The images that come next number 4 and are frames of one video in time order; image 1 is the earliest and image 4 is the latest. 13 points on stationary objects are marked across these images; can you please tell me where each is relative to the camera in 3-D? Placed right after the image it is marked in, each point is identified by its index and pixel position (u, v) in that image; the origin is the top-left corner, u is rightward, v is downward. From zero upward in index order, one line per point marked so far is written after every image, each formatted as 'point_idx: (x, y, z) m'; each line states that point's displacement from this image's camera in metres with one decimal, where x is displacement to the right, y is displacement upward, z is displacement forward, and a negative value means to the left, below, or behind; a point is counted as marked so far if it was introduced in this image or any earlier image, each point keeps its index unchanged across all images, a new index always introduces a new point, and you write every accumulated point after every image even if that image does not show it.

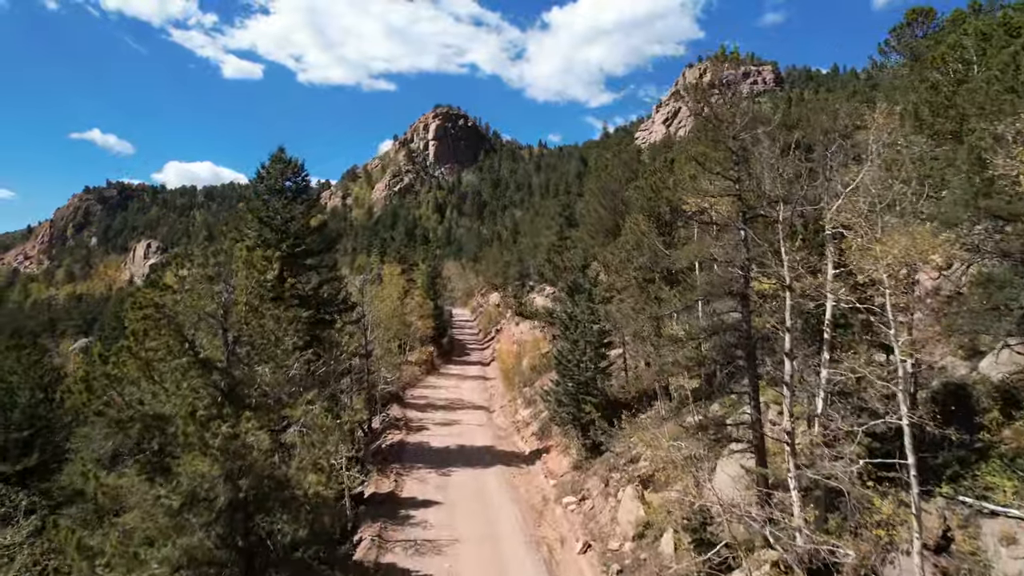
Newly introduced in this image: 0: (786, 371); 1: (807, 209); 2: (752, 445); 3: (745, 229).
0: (+4.7, -1.4, +11.5) m
1: (+5.2, +1.4, +11.9) m
2: (+4.4, -2.9, +12.2) m
3: (+4.3, +1.1, +12.3) m
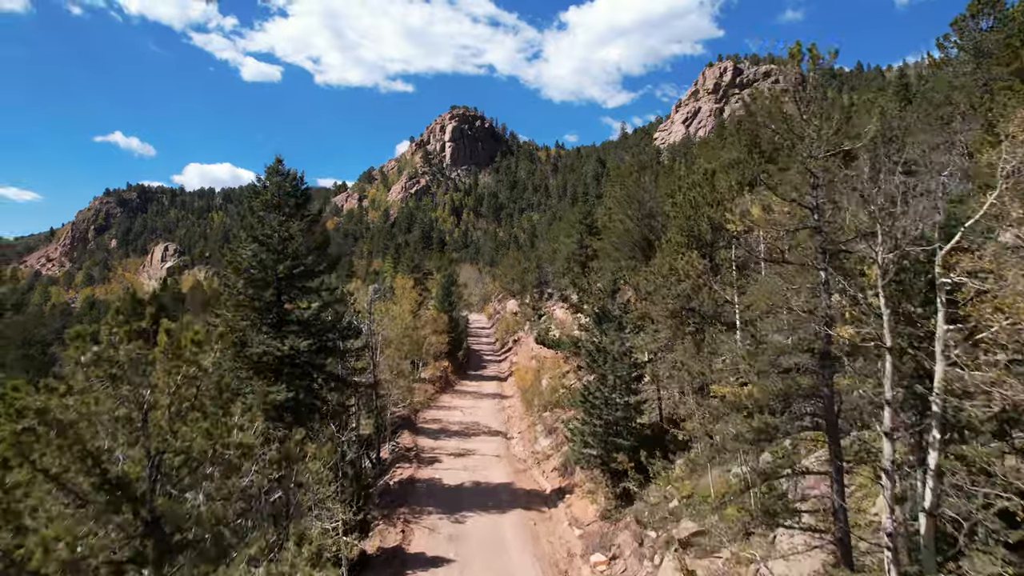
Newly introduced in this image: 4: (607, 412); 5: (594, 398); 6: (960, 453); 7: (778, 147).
0: (+5.0, -2.2, +9.0) m
1: (+5.6, +0.6, +9.4) m
2: (+4.7, -3.7, +9.8) m
3: (+4.6, +0.3, +9.8) m
4: (+2.7, -3.6, +19.4) m
5: (+2.4, -3.2, +19.6) m
6: (+5.9, -2.1, +8.8) m
7: (+4.1, +2.2, +10.4) m
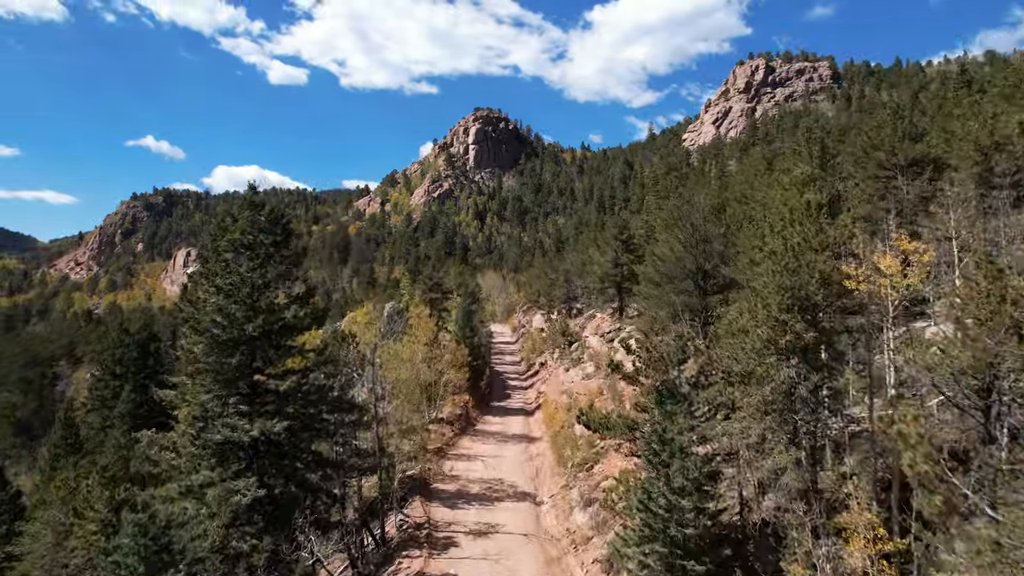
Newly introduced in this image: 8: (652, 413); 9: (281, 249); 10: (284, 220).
0: (+5.4, -3.8, +4.0) m
1: (+6.0, -1.0, +4.4) m
2: (+5.2, -5.3, +4.8) m
3: (+5.1, -1.3, +4.9) m
4: (+3.5, -5.2, +14.5) m
5: (+3.2, -4.8, +14.7) m
6: (+6.3, -3.7, +3.7) m
7: (+4.6, +0.6, +5.4) m
8: (+3.3, -2.9, +15.5) m
9: (-6.3, +1.1, +18.4) m
10: (-6.4, +1.9, +18.9) m
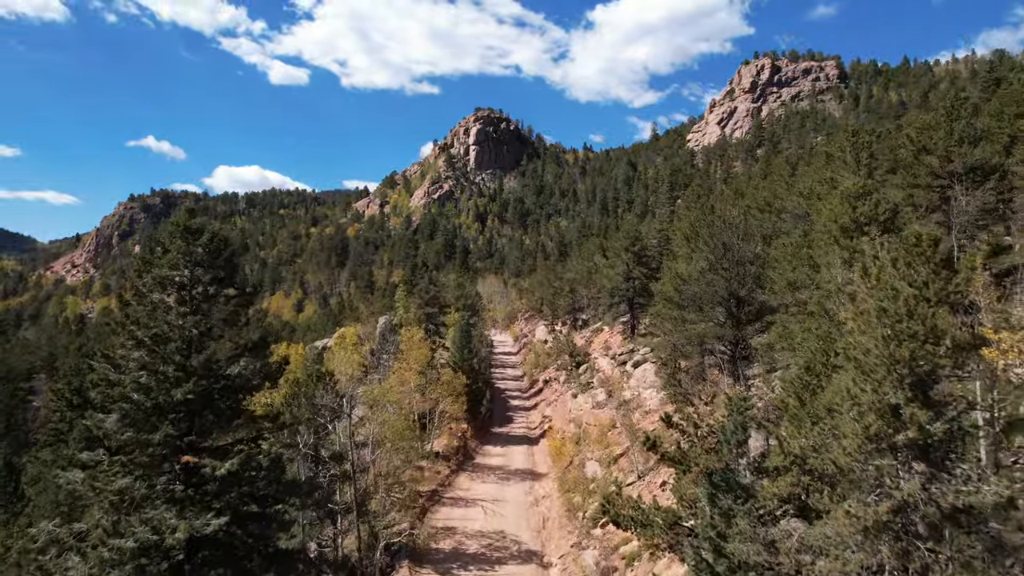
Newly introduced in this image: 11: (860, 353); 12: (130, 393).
0: (+5.5, -4.8, +0.3) m
1: (+6.1, -2.0, +0.7) m
2: (+5.2, -6.3, +1.1) m
3: (+5.1, -2.3, +1.1) m
4: (+3.6, -6.2, +10.7) m
5: (+3.3, -5.8, +11.0) m
6: (+6.3, -4.7, 0.0) m
7: (+4.6, -0.4, +1.7) m
8: (+3.4, -3.9, +11.8) m
9: (-6.2, +0.1, +14.6) m
10: (-6.3, +0.9, +15.2) m
11: (+5.3, -1.0, +10.2) m
12: (-7.3, -2.0, +12.9) m
